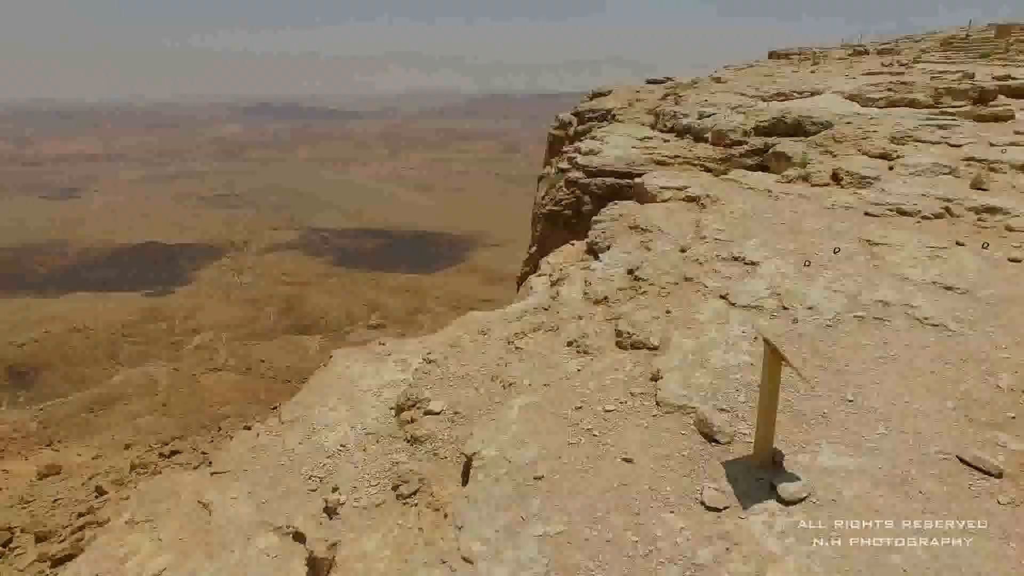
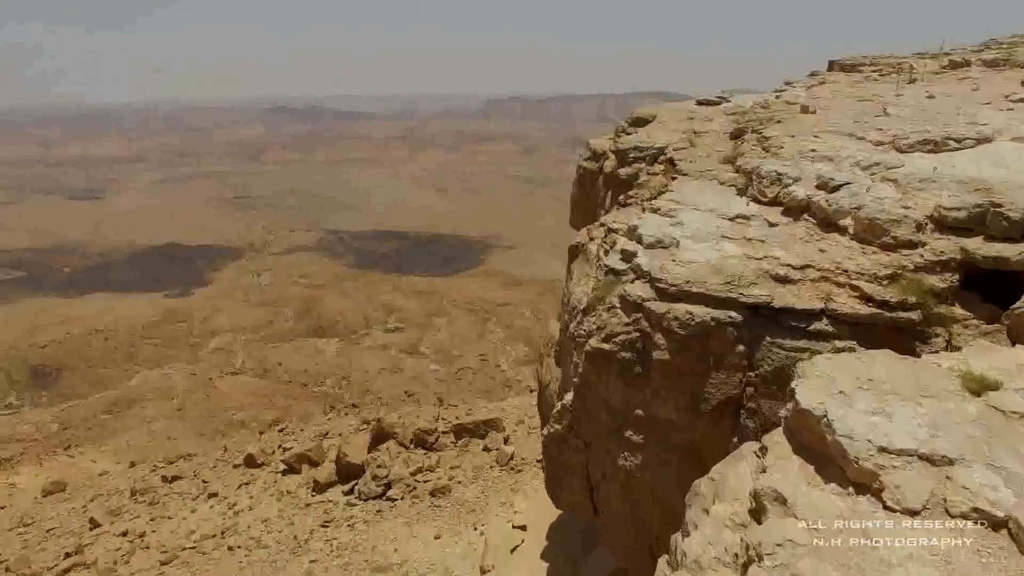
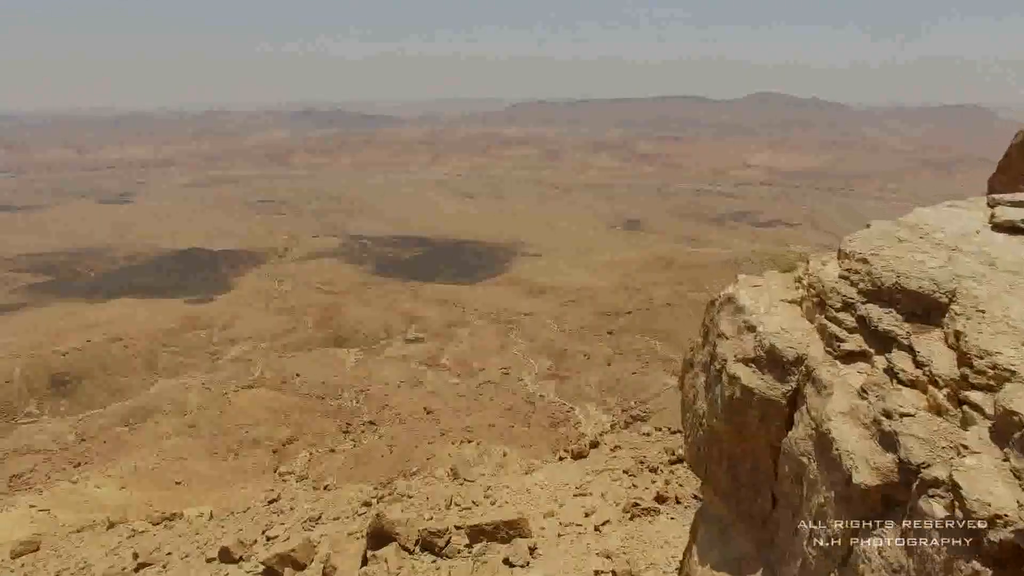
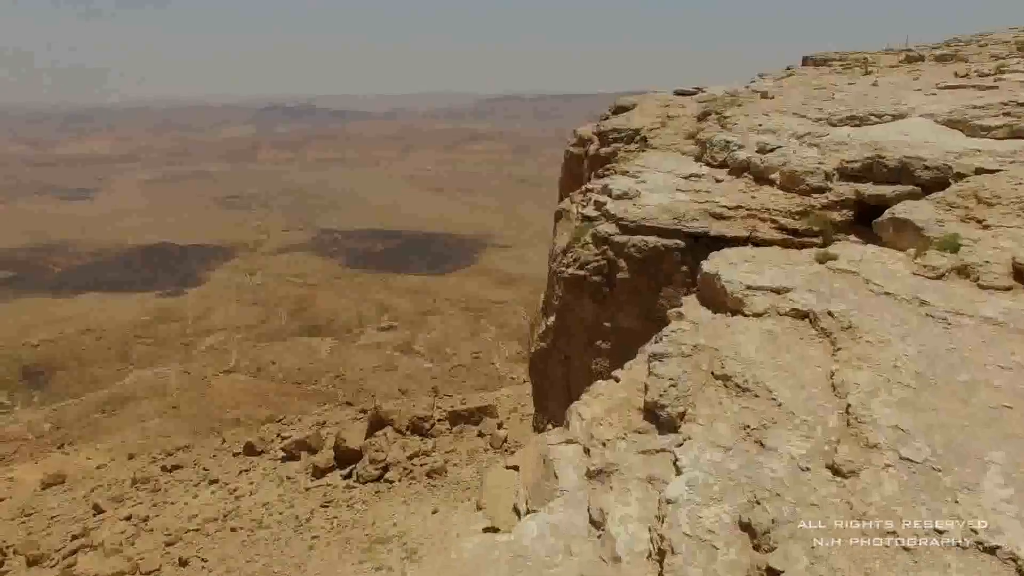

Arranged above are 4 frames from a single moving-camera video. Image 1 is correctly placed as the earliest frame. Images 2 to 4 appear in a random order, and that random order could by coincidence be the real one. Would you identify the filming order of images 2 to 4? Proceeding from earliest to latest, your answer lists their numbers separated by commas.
4, 2, 3
